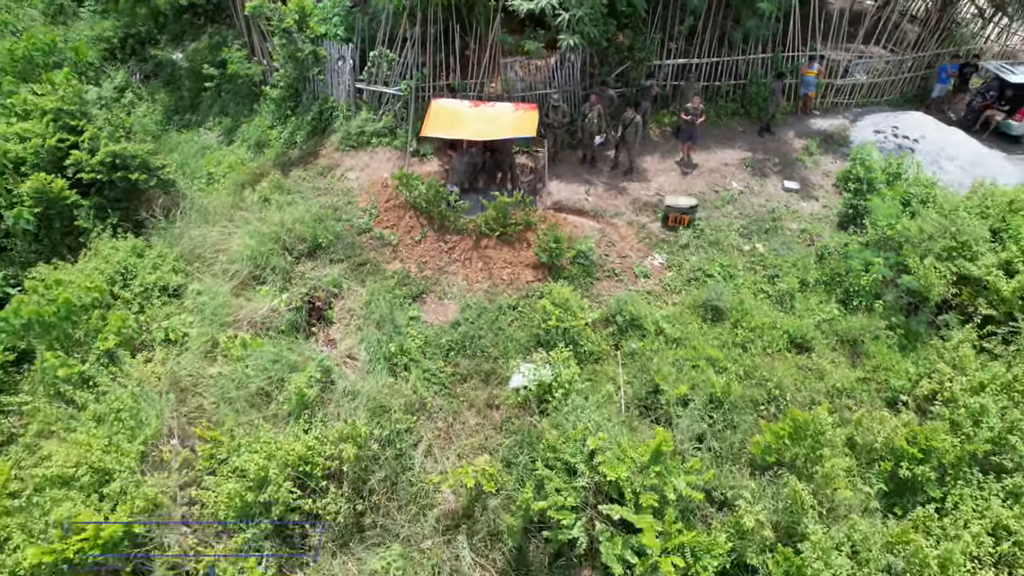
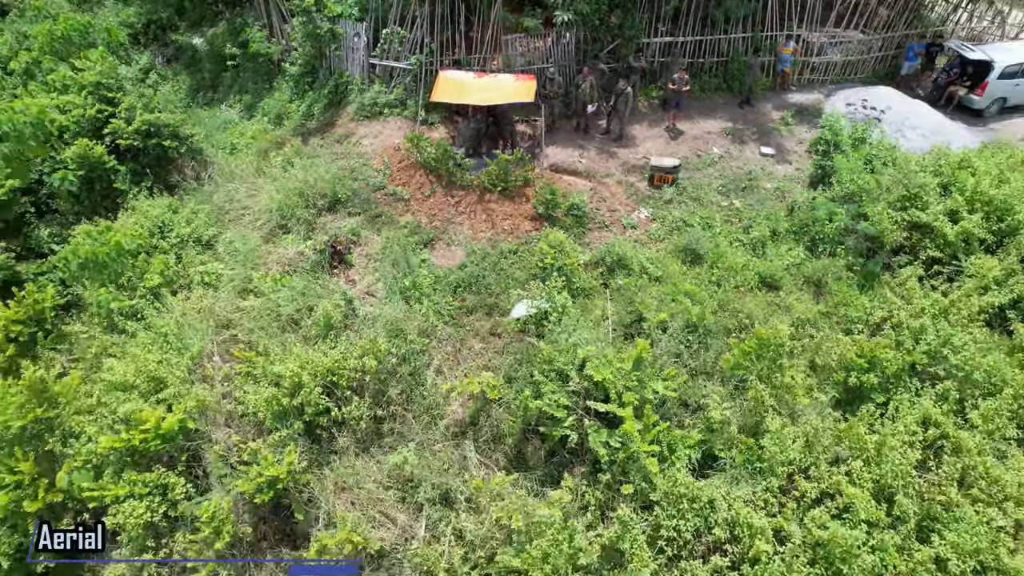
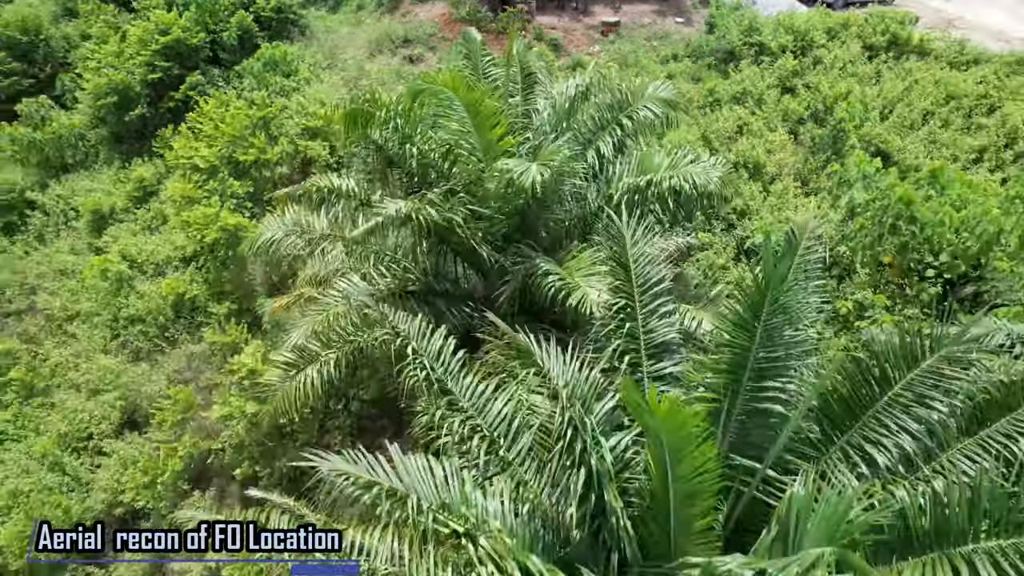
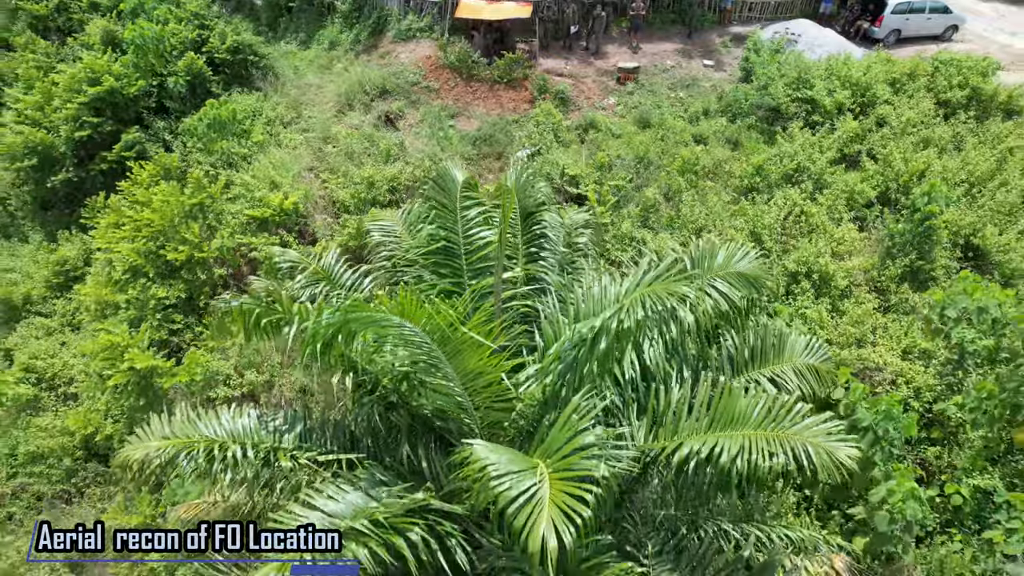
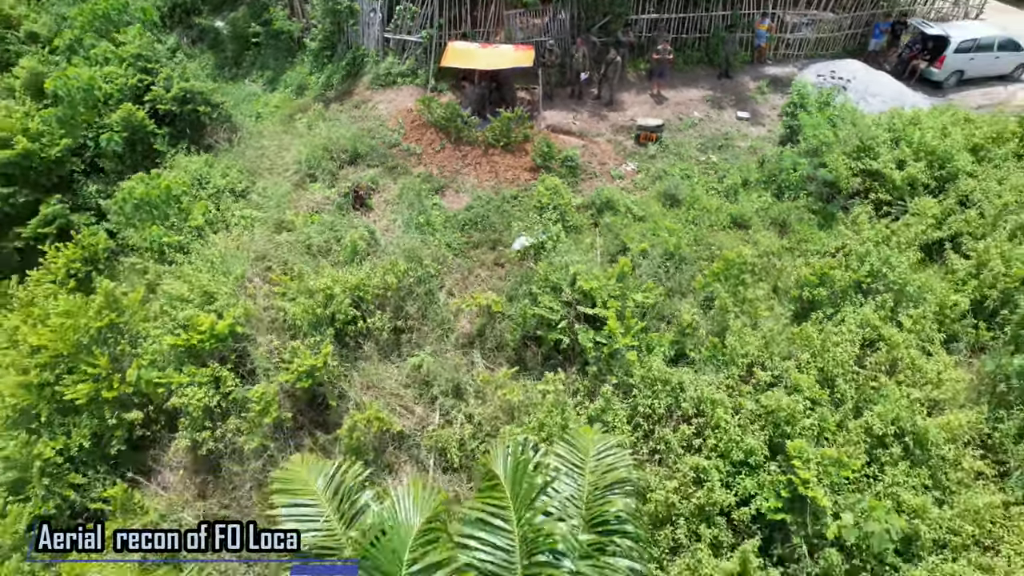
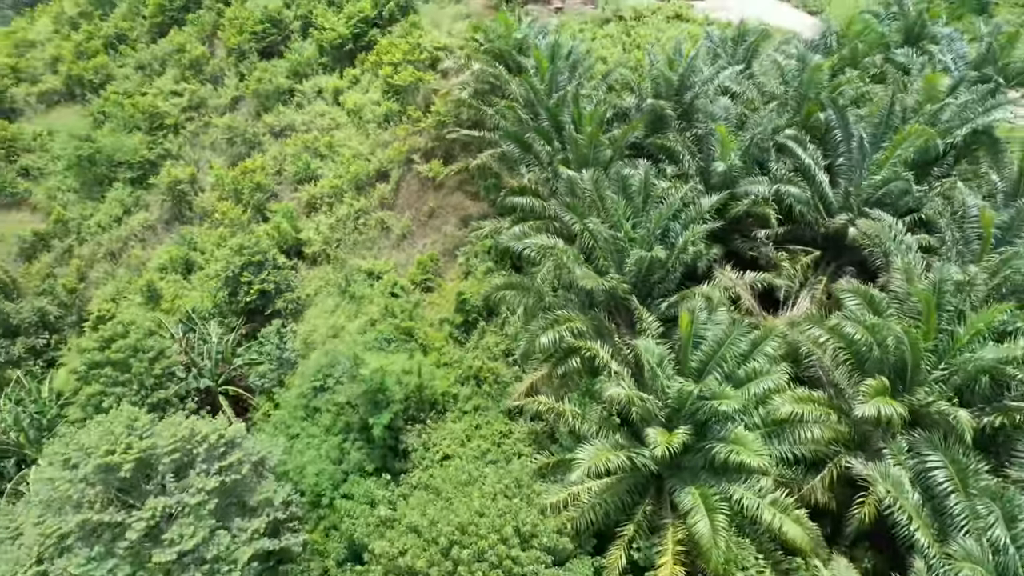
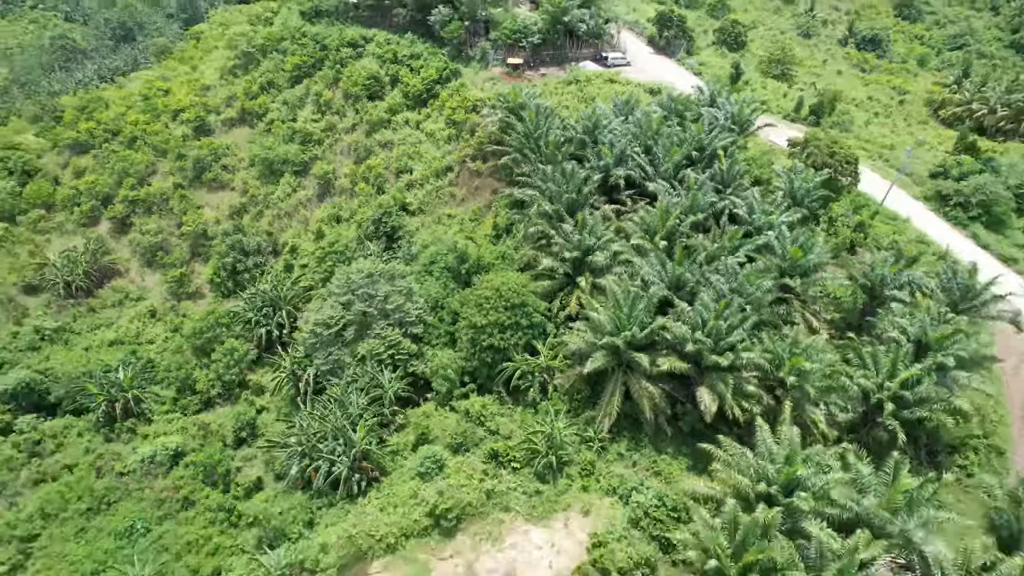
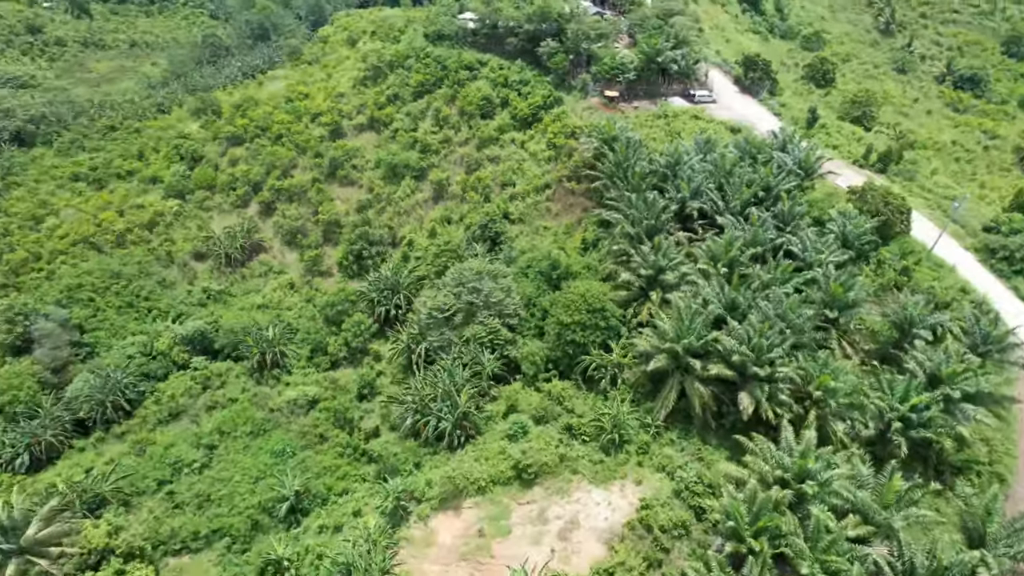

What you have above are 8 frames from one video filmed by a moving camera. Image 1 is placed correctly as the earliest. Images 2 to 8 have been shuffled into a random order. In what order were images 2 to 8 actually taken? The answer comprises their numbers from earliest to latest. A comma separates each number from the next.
2, 5, 4, 3, 6, 7, 8
